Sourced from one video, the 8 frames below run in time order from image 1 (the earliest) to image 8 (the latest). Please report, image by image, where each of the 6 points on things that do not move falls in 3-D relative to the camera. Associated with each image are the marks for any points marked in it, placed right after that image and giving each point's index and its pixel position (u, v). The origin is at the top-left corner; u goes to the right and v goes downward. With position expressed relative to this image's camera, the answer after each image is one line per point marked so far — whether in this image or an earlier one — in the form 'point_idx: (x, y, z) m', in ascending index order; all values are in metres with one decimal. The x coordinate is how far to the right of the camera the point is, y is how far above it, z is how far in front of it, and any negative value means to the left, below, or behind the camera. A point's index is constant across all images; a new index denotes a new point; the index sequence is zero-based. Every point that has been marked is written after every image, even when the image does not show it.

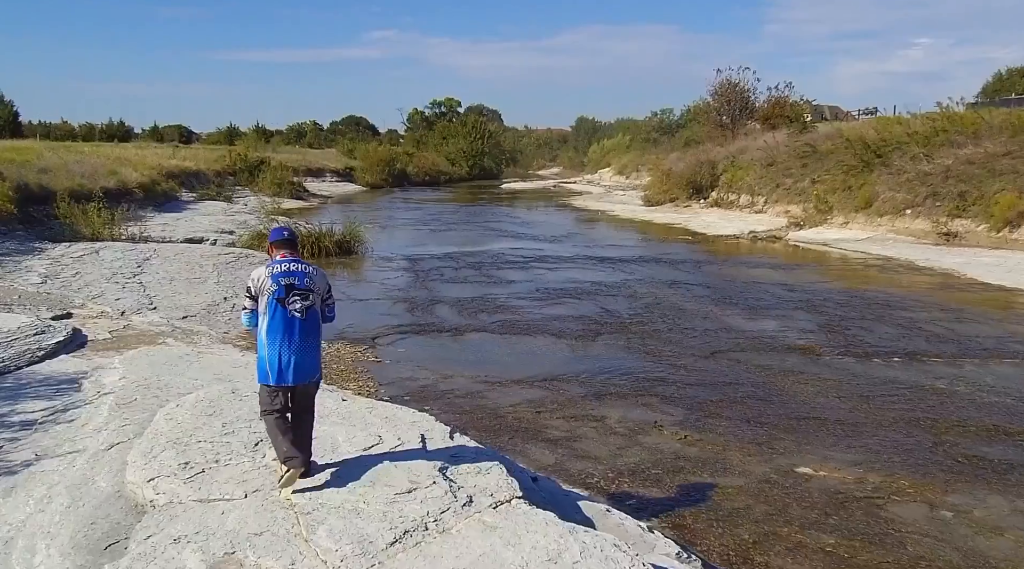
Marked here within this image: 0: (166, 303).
0: (-5.6, -0.3, +14.8) m
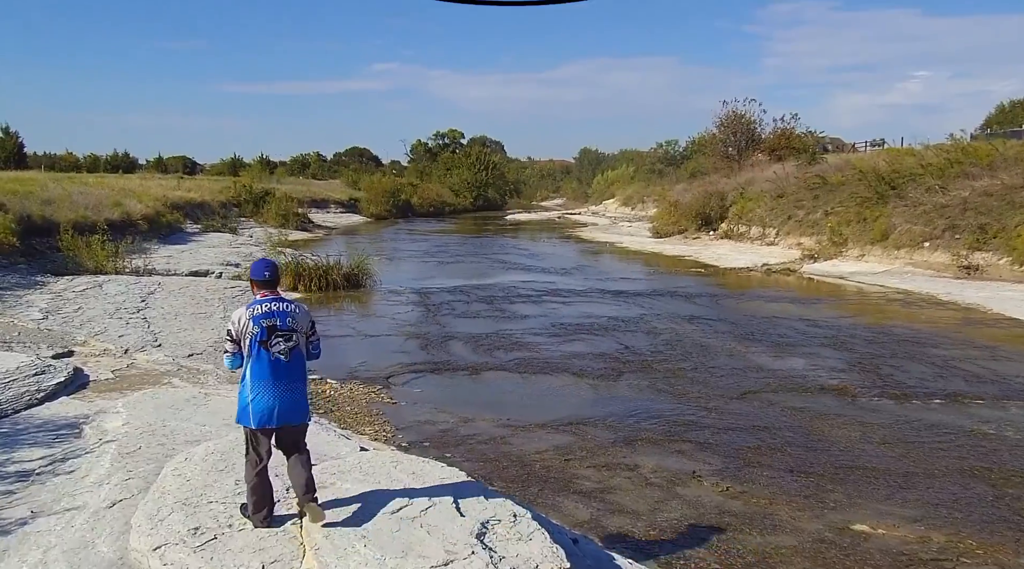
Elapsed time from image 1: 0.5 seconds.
0: (-5.3, -0.9, +14.3) m
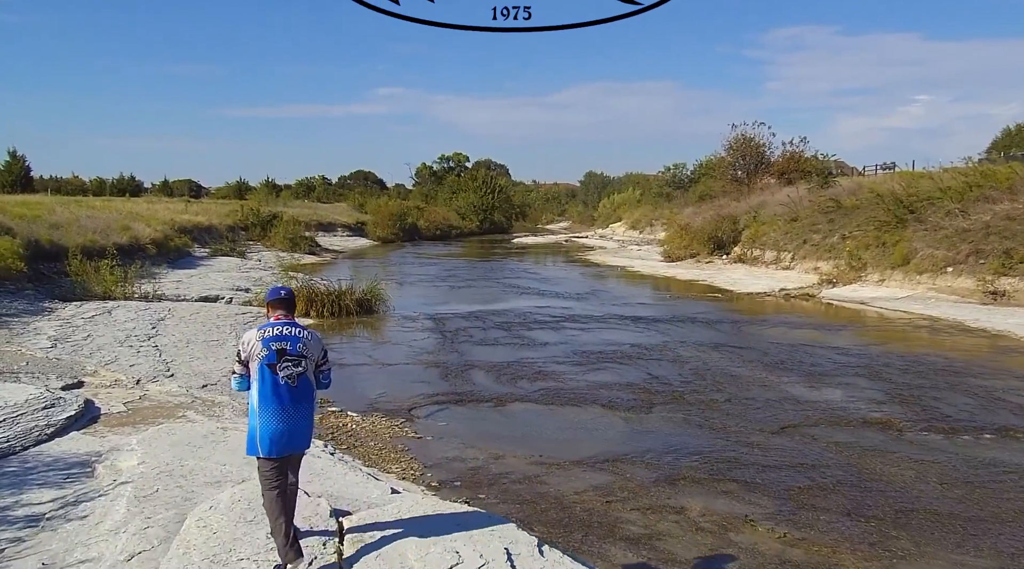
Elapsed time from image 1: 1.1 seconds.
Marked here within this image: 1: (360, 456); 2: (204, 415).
0: (-4.9, -1.3, +13.8) m
1: (-1.6, -1.8, +9.8) m
2: (-3.7, -1.6, +11.1) m
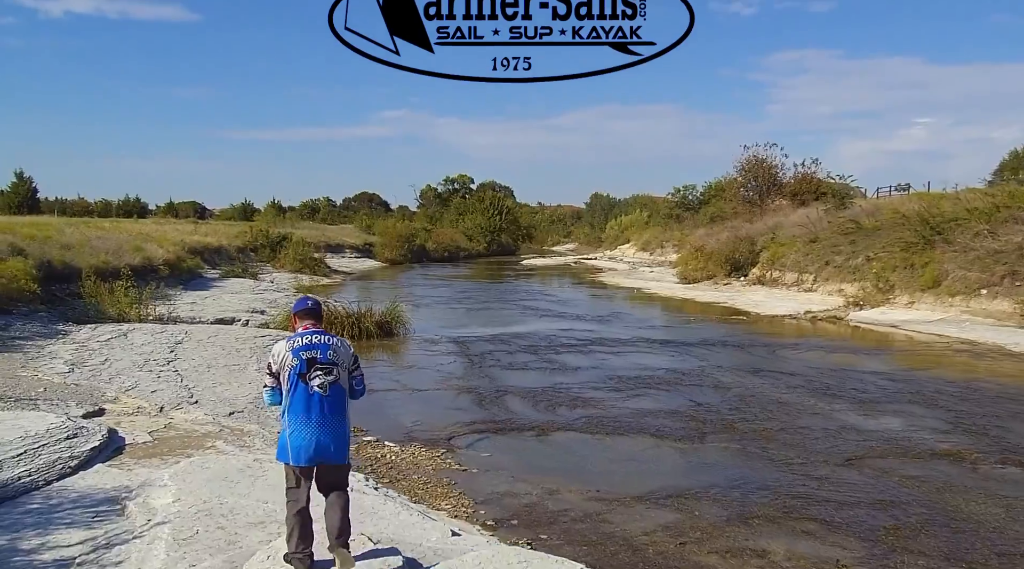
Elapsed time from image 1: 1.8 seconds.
0: (-4.4, -1.6, +13.2) m
1: (-1.1, -2.1, +9.2) m
2: (-3.2, -1.8, +10.5) m
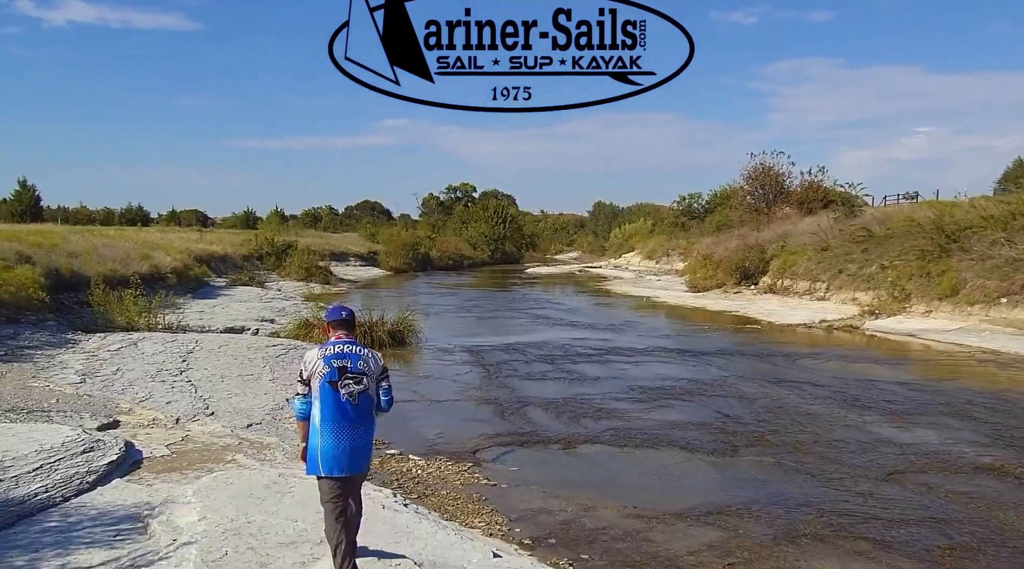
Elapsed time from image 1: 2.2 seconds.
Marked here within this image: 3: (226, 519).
0: (-4.0, -1.7, +12.9) m
1: (-0.7, -2.1, +8.8) m
2: (-2.8, -1.9, +10.1) m
3: (-2.3, -1.9, +7.4) m
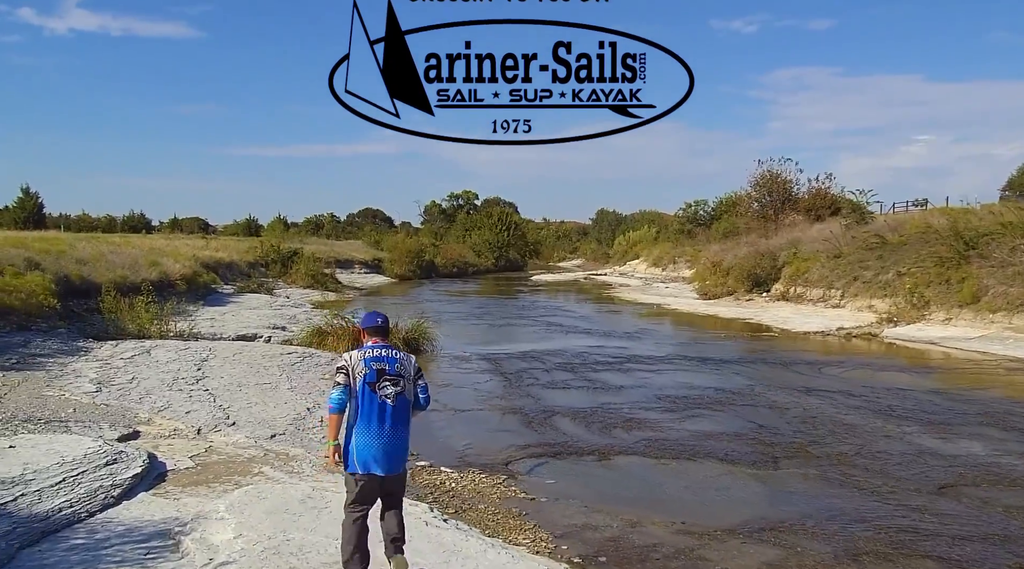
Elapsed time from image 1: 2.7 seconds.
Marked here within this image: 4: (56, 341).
0: (-3.6, -1.8, +12.5) m
1: (-0.3, -2.2, +8.5) m
2: (-2.4, -2.0, +9.7) m
3: (-1.9, -1.9, +7.0) m
4: (-8.8, -1.1, +17.8) m
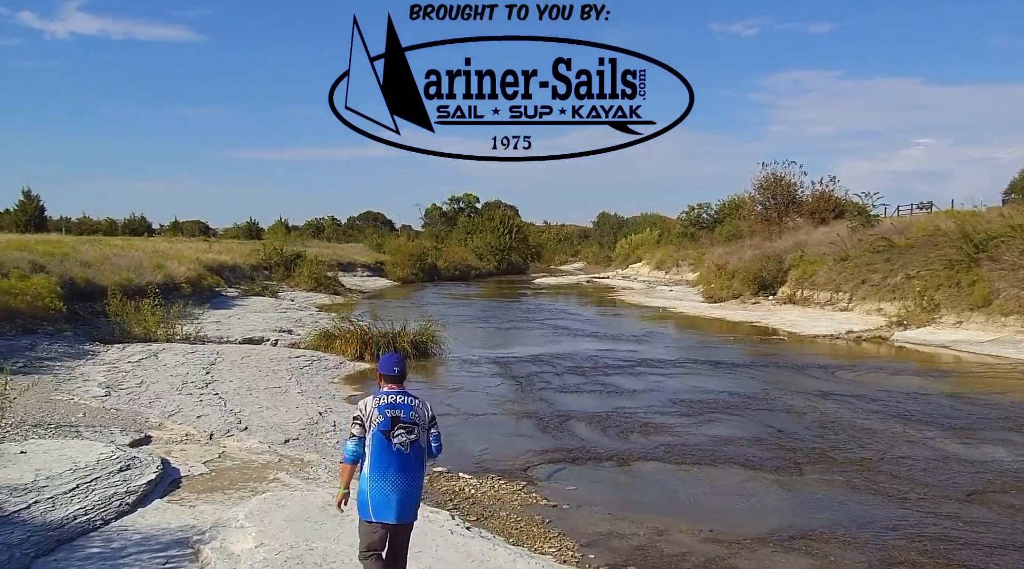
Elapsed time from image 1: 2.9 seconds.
0: (-3.4, -1.8, +12.3) m
1: (-0.1, -2.2, +8.3) m
2: (-2.2, -2.0, +9.6) m
3: (-1.7, -1.9, +6.8) m
4: (-8.6, -1.1, +17.6) m
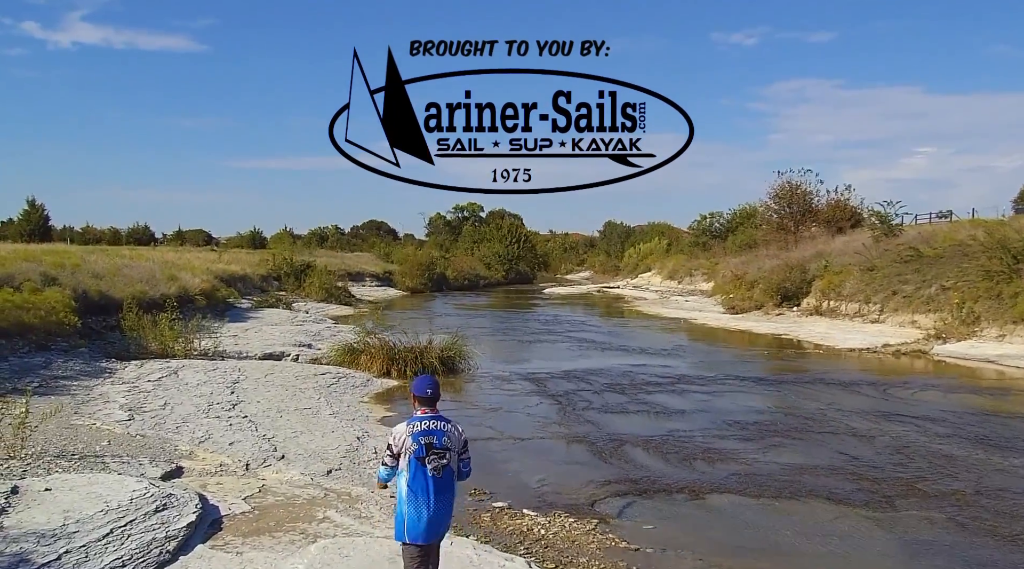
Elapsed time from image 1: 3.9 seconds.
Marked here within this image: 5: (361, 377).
0: (-2.7, -2.0, +11.4) m
1: (+0.6, -2.4, +7.4) m
2: (-1.5, -2.2, +8.6) m
3: (-1.0, -2.1, +5.9) m
4: (-7.9, -1.4, +16.7) m
5: (-3.1, -1.9, +19.1) m
